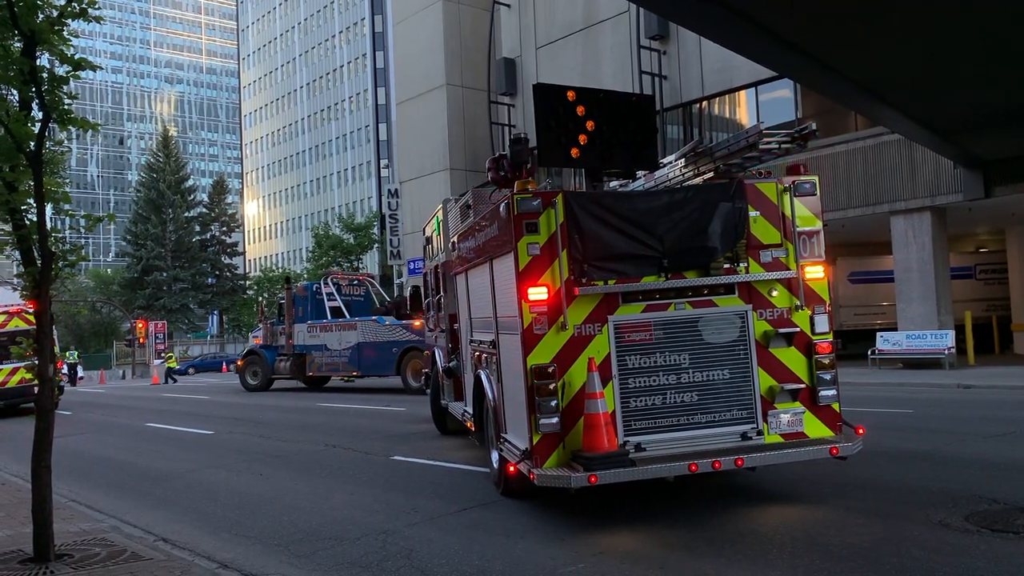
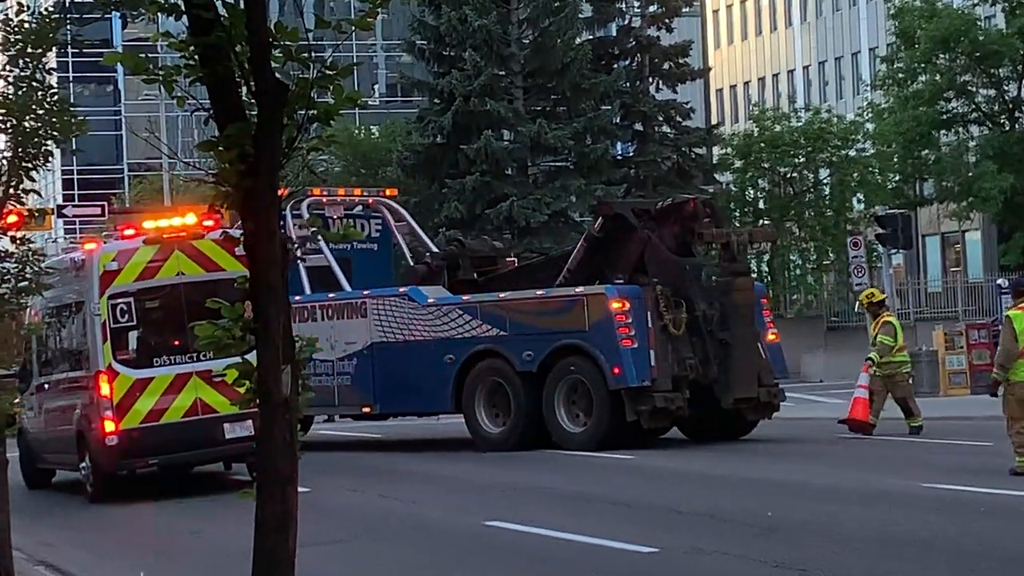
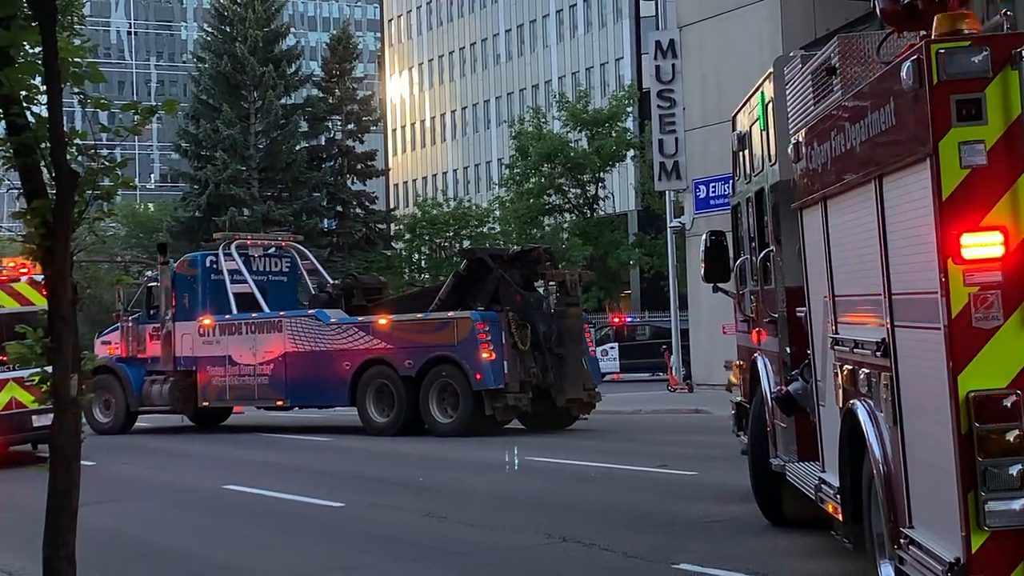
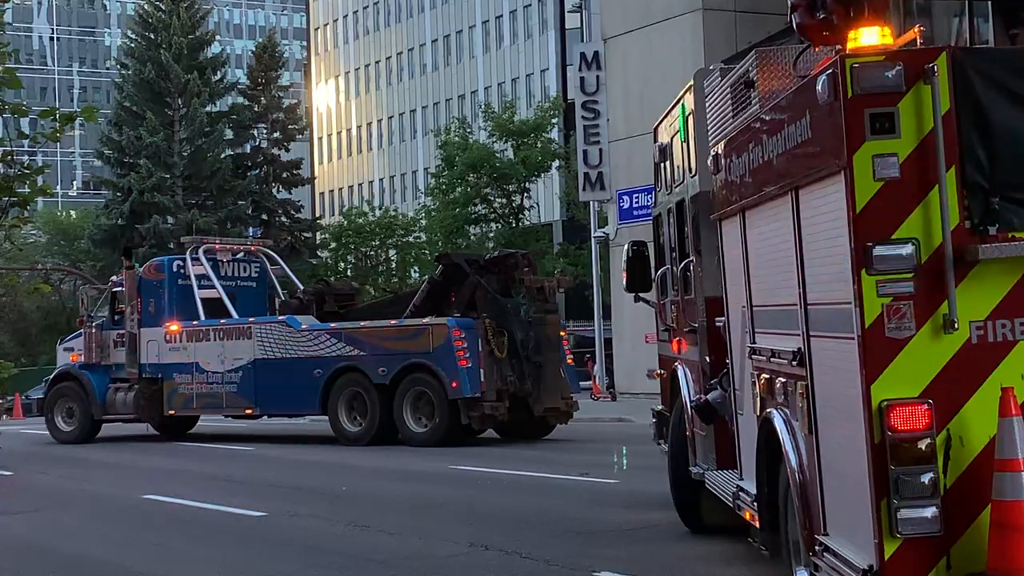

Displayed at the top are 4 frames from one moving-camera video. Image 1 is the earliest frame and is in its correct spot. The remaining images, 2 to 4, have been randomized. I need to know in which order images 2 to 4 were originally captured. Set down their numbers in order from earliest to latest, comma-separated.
4, 3, 2
